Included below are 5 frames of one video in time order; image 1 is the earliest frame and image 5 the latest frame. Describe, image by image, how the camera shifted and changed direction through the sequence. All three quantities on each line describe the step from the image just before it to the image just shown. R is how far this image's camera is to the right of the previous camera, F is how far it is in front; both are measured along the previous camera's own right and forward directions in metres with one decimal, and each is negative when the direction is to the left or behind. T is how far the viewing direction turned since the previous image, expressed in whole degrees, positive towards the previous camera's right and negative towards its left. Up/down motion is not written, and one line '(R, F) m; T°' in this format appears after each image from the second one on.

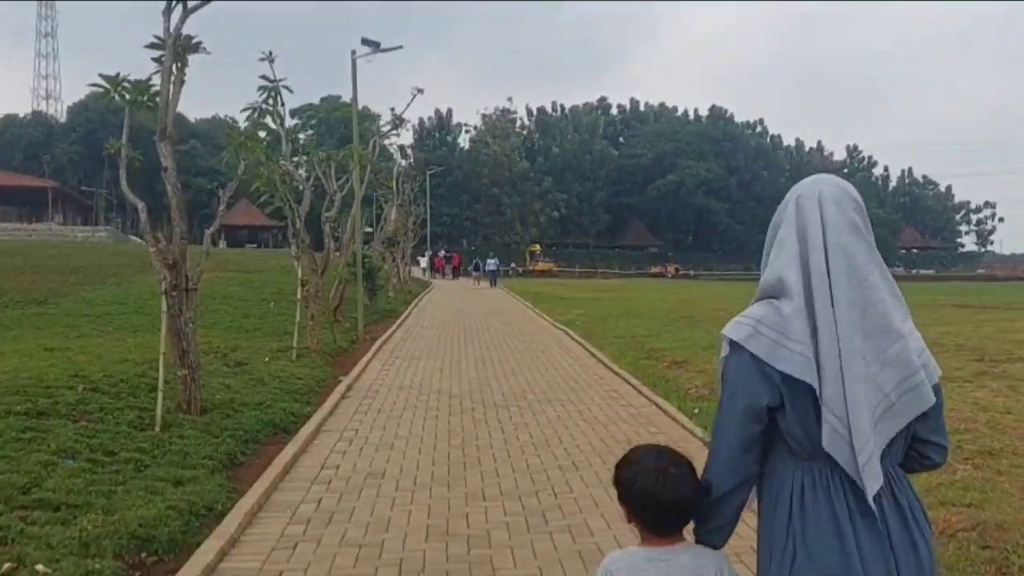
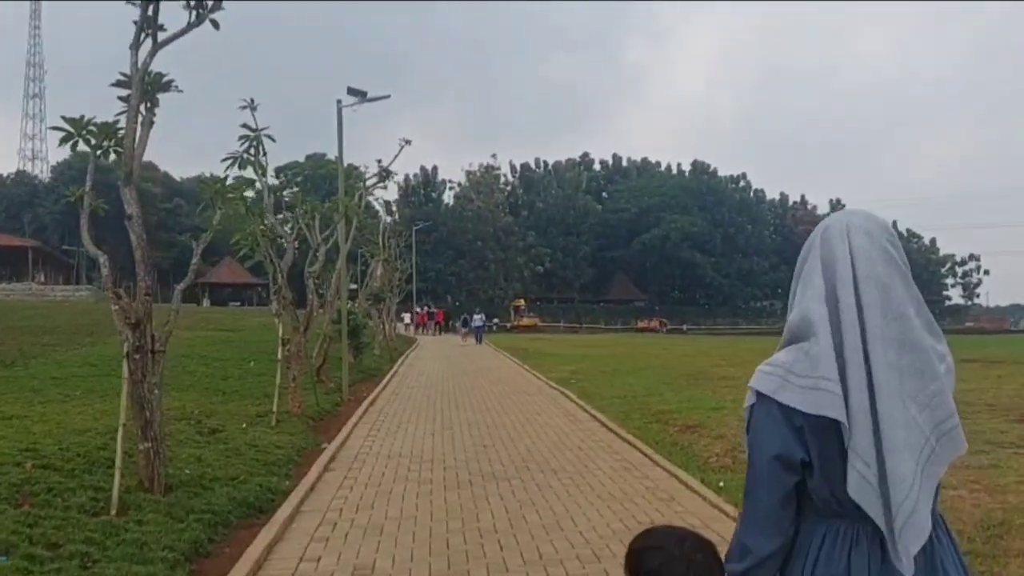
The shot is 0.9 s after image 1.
(-0.1, +0.8) m; +1°
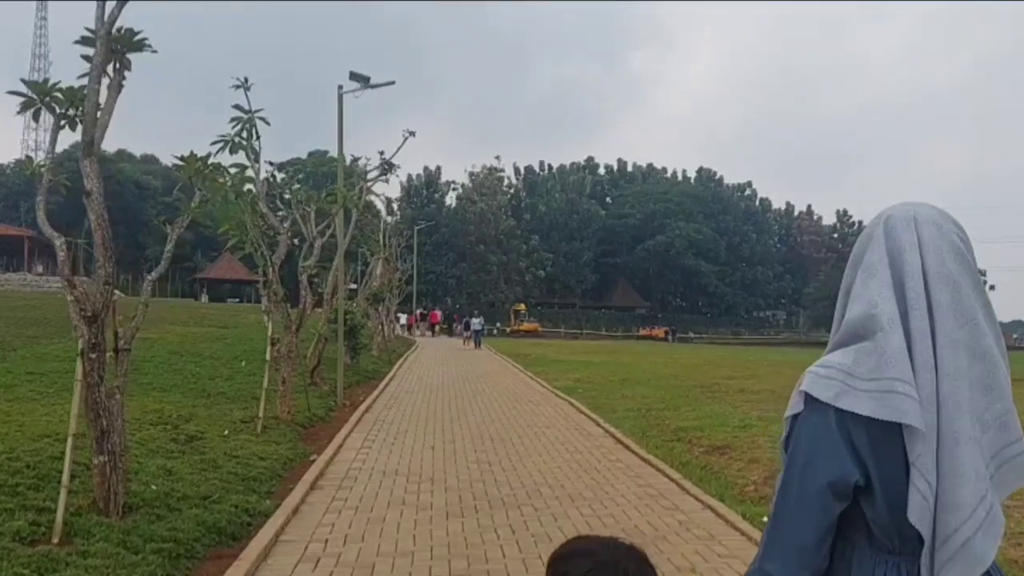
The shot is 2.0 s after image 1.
(-0.1, +0.9) m; 0°
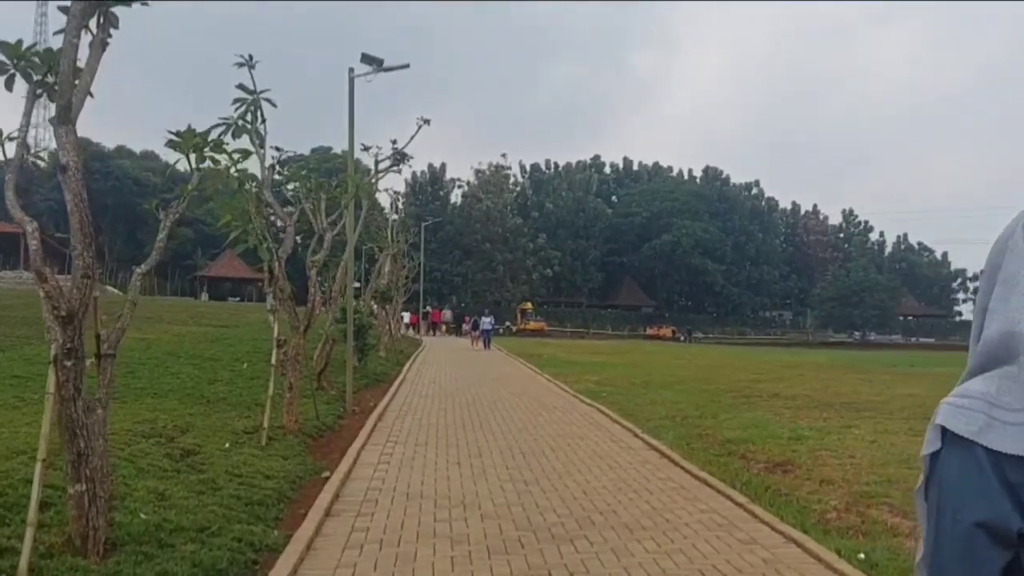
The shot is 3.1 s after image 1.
(-0.3, +1.0) m; 0°
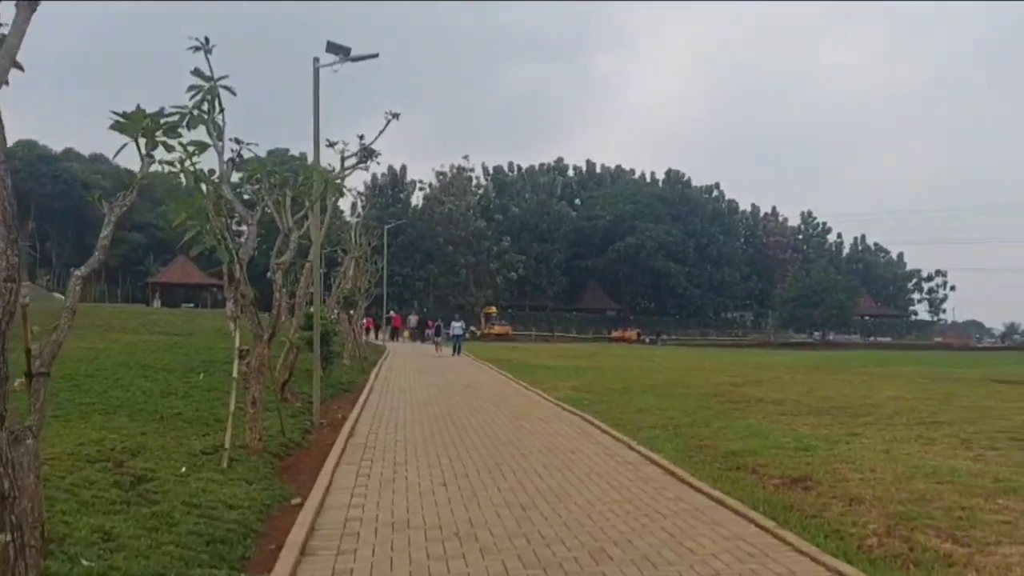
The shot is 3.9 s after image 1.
(-0.2, +0.8) m; +2°
